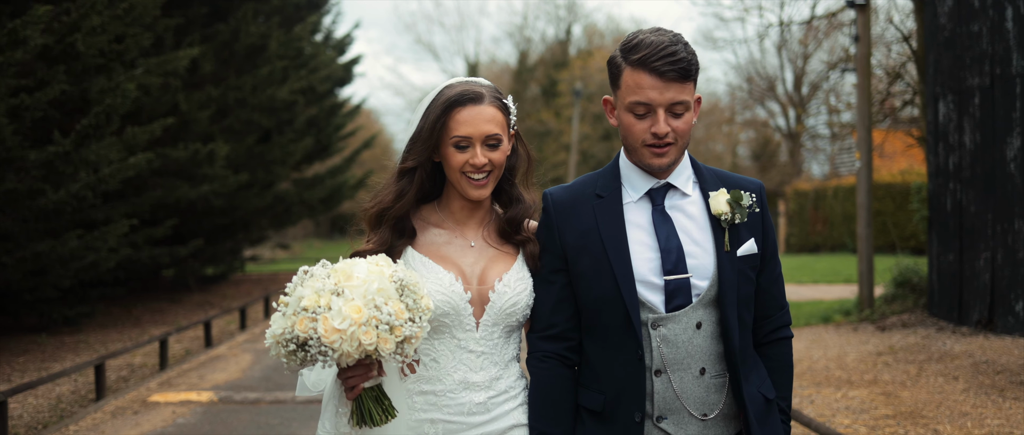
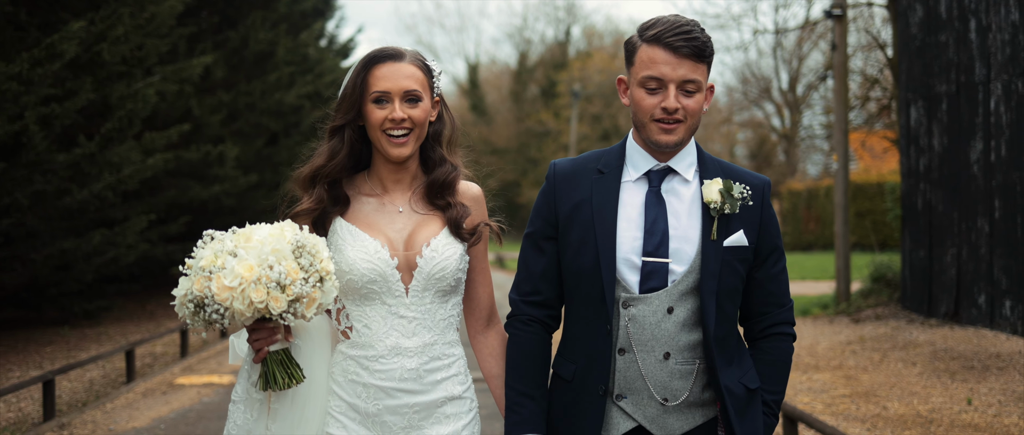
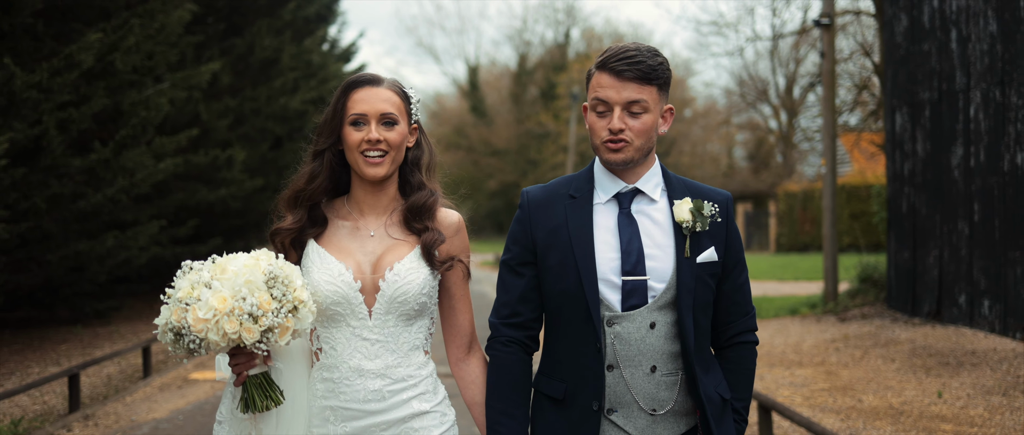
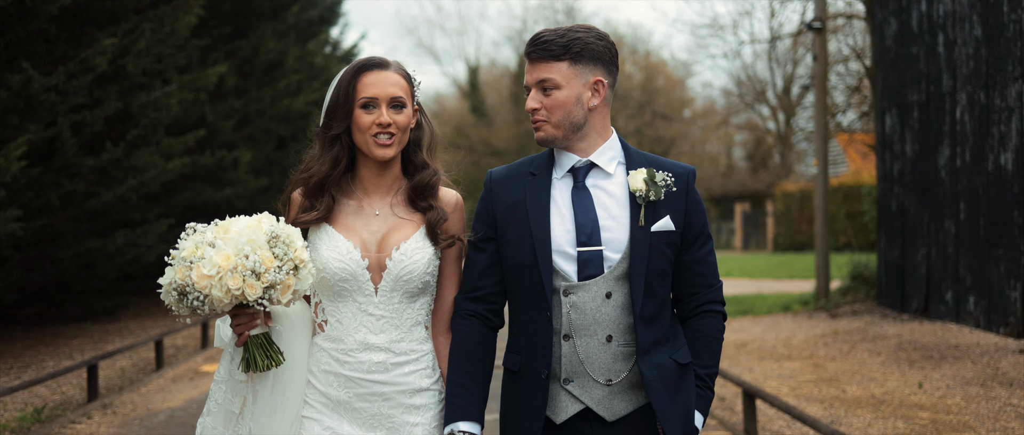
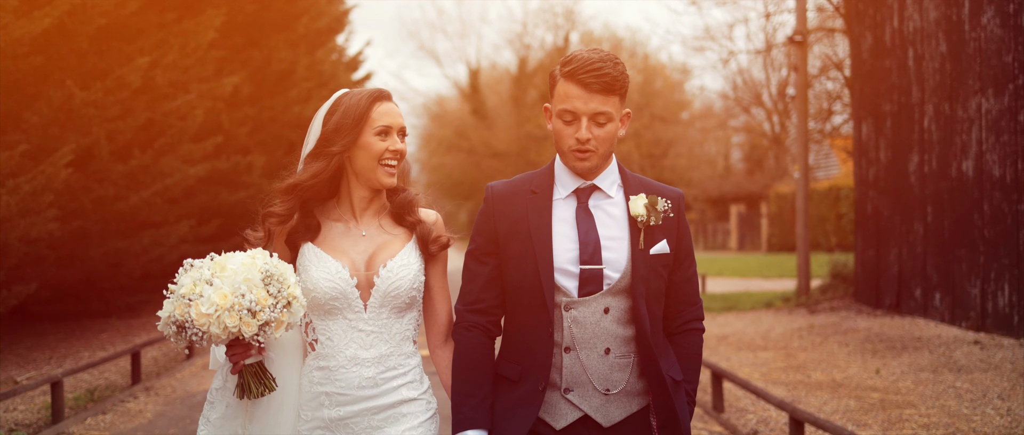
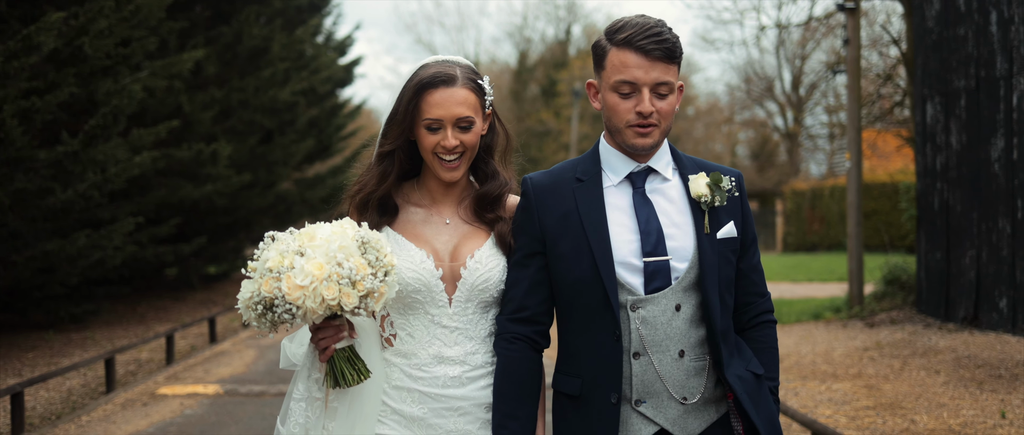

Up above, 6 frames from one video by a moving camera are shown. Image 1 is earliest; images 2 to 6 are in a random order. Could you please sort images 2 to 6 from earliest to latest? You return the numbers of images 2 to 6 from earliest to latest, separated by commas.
6, 2, 3, 4, 5
